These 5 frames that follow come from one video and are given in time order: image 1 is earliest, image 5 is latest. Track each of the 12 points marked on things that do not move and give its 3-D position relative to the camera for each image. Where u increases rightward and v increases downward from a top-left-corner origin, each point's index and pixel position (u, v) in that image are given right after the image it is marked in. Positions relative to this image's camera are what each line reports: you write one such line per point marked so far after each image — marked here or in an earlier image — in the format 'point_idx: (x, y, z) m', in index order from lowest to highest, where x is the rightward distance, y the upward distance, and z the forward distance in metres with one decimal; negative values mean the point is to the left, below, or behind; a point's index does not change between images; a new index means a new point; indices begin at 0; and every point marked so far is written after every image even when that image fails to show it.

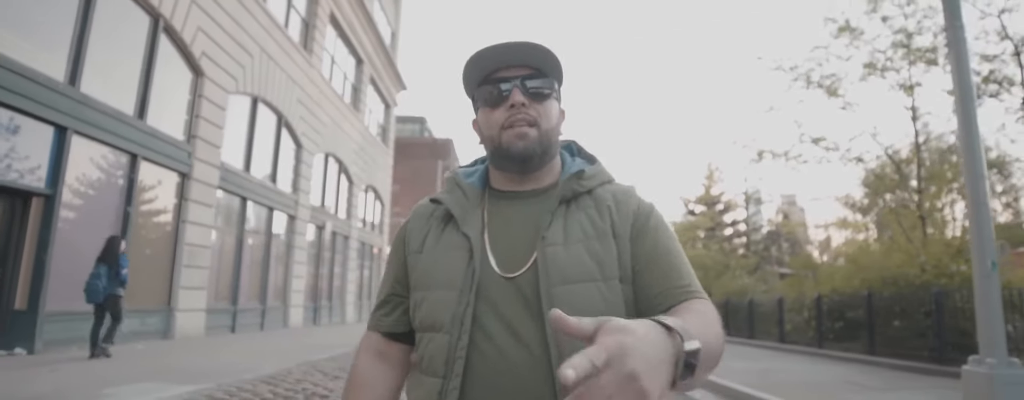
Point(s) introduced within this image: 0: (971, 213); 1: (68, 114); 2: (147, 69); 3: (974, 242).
0: (+4.1, -0.1, +6.1) m
1: (-6.5, +1.2, +10.0) m
2: (-6.5, +2.3, +12.3) m
3: (+4.1, -0.4, +6.1) m
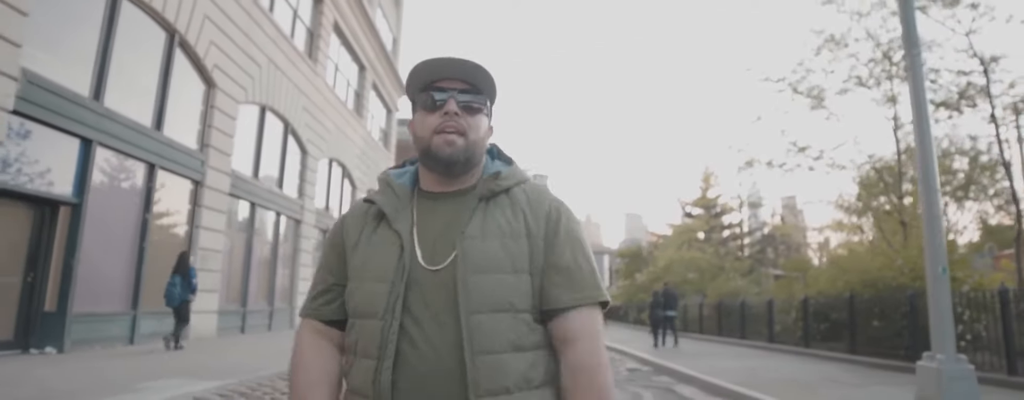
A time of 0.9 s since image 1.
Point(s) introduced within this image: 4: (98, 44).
0: (+4.0, -0.2, +6.7) m
1: (-6.5, +1.1, +10.6) m
2: (-6.6, +2.2, +12.9) m
3: (+4.0, -0.5, +6.7) m
4: (-6.6, +2.5, +11.0) m
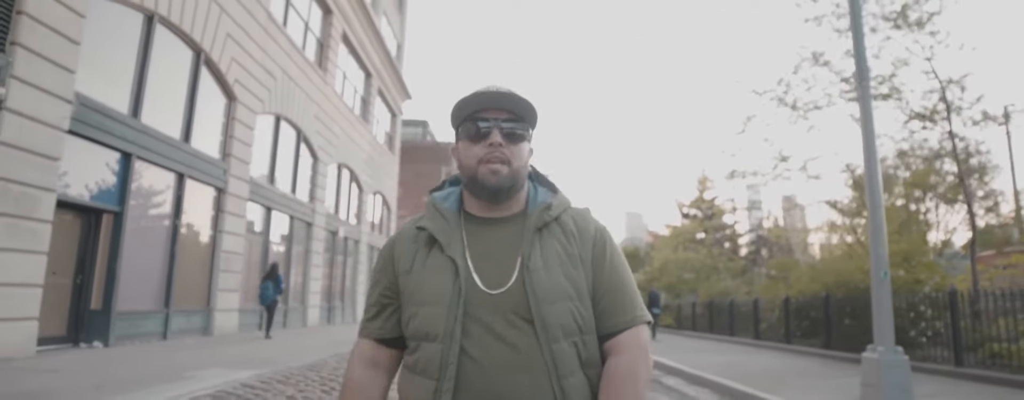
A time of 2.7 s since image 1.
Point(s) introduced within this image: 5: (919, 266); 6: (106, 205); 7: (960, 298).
0: (+4.1, -0.4, +7.8) m
1: (-6.5, +1.0, +11.7) m
2: (-6.5, +2.1, +14.0) m
3: (+4.1, -0.6, +7.8) m
4: (-6.6, +2.3, +12.0) m
5: (+8.5, -1.4, +14.4) m
6: (-6.6, -0.1, +11.2) m
7: (+7.0, -1.5, +10.8) m
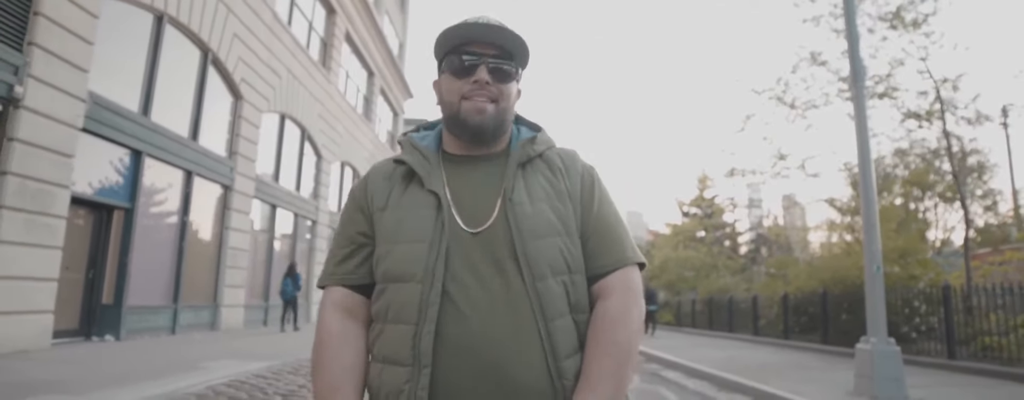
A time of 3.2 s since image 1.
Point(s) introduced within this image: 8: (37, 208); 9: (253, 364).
0: (+4.1, -0.3, +8.0) m
1: (-6.4, +1.0, +11.9) m
2: (-6.5, +2.1, +14.2) m
3: (+4.1, -0.6, +8.0) m
4: (-6.5, +2.4, +12.2) m
5: (+8.6, -1.3, +14.6) m
6: (-6.6, 0.0, +11.4) m
7: (+7.1, -1.5, +11.0) m
8: (-6.4, -0.1, +9.3) m
9: (-3.5, -2.2, +9.2) m
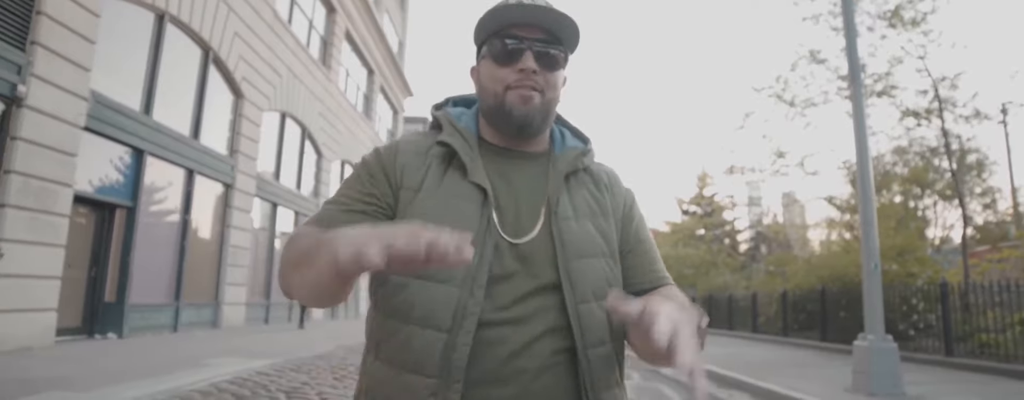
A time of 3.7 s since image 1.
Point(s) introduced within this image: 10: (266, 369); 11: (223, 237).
0: (+4.1, -0.3, +8.1) m
1: (-6.4, +1.1, +12.0) m
2: (-6.5, +2.2, +14.3) m
3: (+4.1, -0.6, +8.0) m
4: (-6.5, +2.4, +12.3) m
5: (+8.6, -1.3, +14.7) m
6: (-6.6, 0.0, +11.5) m
7: (+7.1, -1.5, +11.1) m
8: (-6.4, -0.1, +9.3) m
9: (-3.5, -2.2, +9.2) m
10: (-3.2, -2.2, +8.8) m
11: (-6.5, -0.8, +15.4) m
